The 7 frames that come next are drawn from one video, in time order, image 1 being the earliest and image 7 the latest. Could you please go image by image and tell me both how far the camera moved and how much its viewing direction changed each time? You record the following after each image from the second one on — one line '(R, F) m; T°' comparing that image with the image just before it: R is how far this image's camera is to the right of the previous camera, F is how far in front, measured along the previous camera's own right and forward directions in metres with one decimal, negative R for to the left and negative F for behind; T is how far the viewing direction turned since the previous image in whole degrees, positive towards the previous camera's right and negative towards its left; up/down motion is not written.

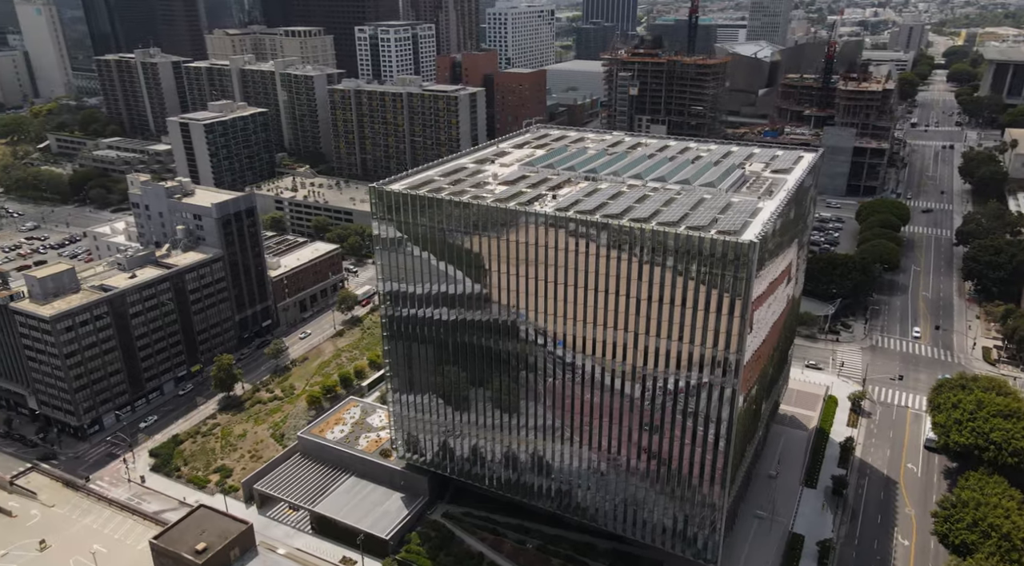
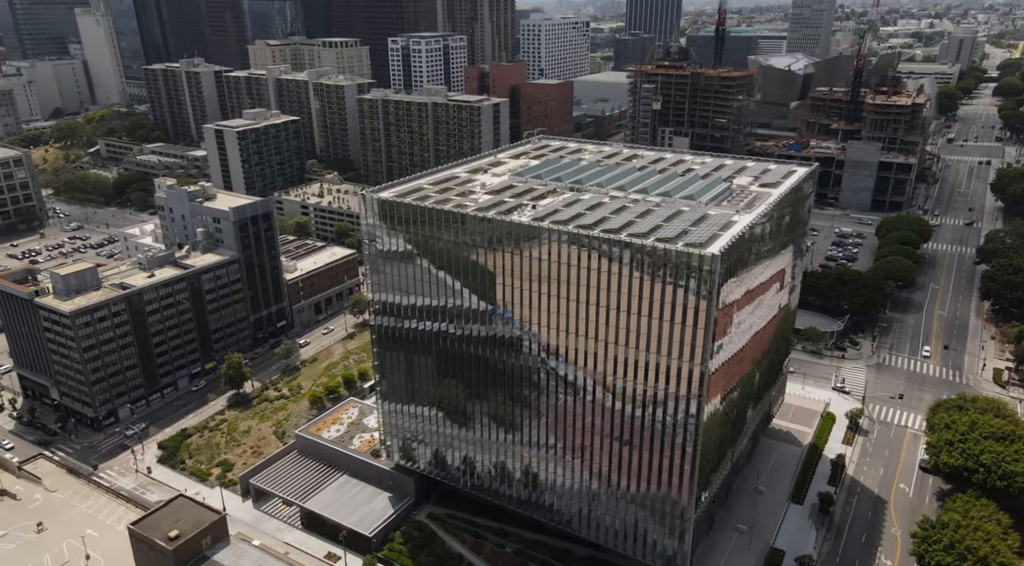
(+6.7, -1.4) m; -4°
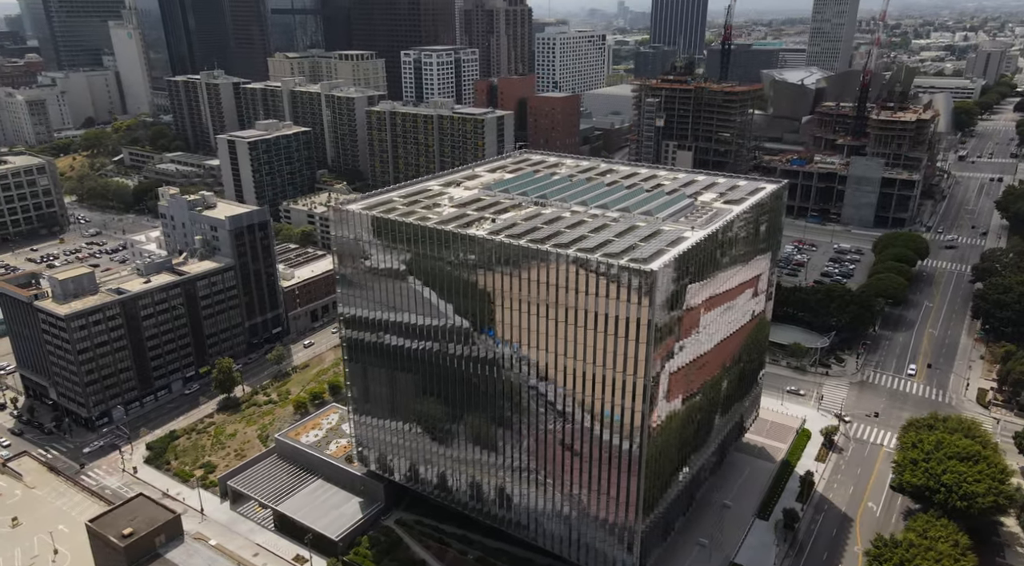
(+7.1, -1.4) m; -2°
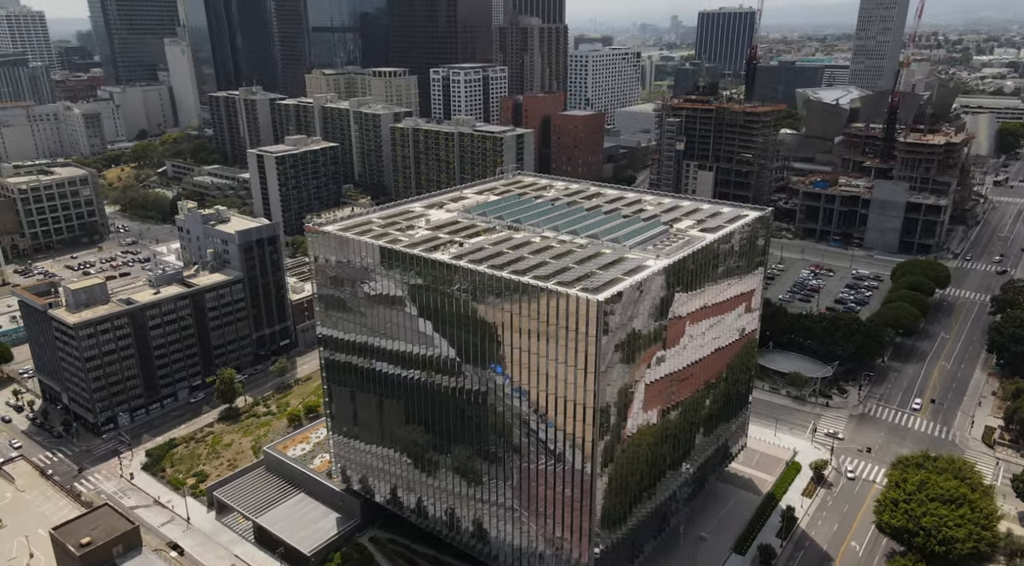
(+8.5, +0.1) m; -4°
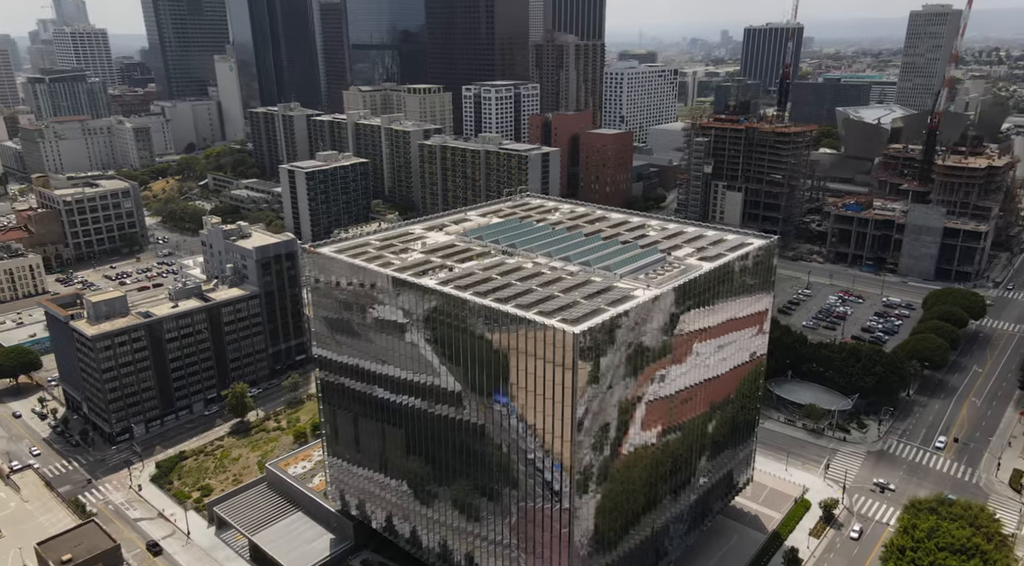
(+5.6, +1.3) m; -4°
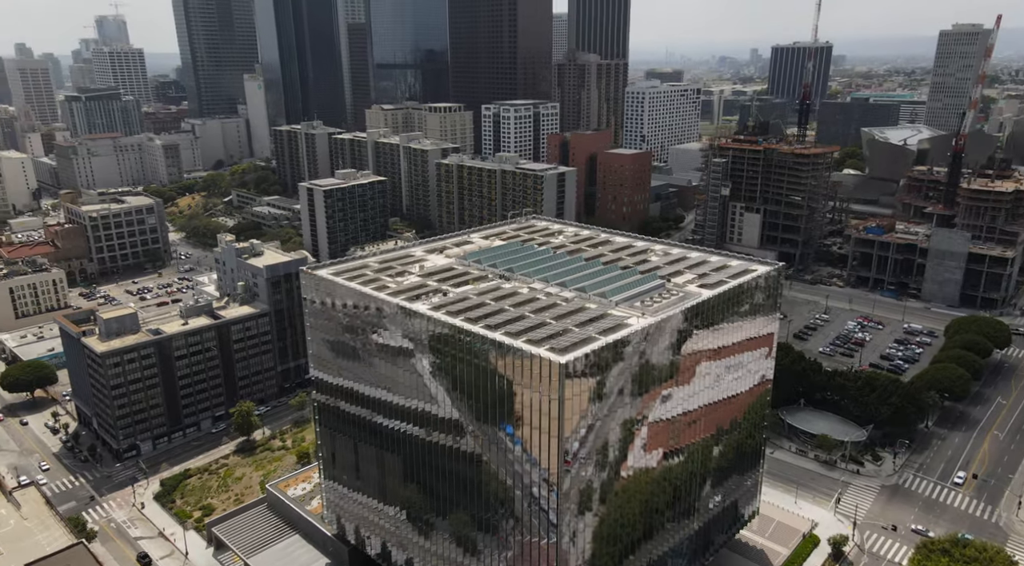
(+3.2, +1.2) m; -2°
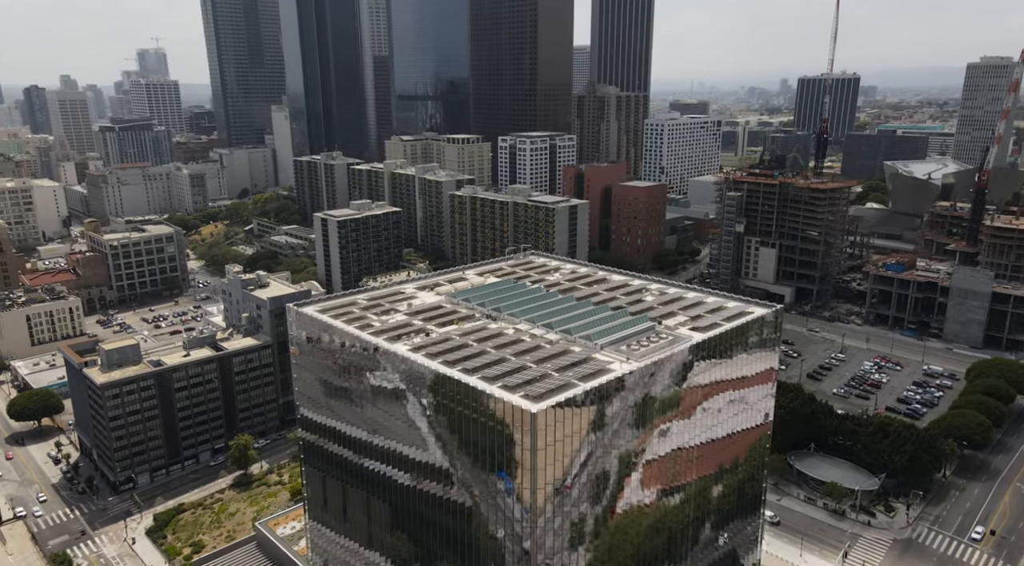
(+4.2, +2.1) m; -2°
